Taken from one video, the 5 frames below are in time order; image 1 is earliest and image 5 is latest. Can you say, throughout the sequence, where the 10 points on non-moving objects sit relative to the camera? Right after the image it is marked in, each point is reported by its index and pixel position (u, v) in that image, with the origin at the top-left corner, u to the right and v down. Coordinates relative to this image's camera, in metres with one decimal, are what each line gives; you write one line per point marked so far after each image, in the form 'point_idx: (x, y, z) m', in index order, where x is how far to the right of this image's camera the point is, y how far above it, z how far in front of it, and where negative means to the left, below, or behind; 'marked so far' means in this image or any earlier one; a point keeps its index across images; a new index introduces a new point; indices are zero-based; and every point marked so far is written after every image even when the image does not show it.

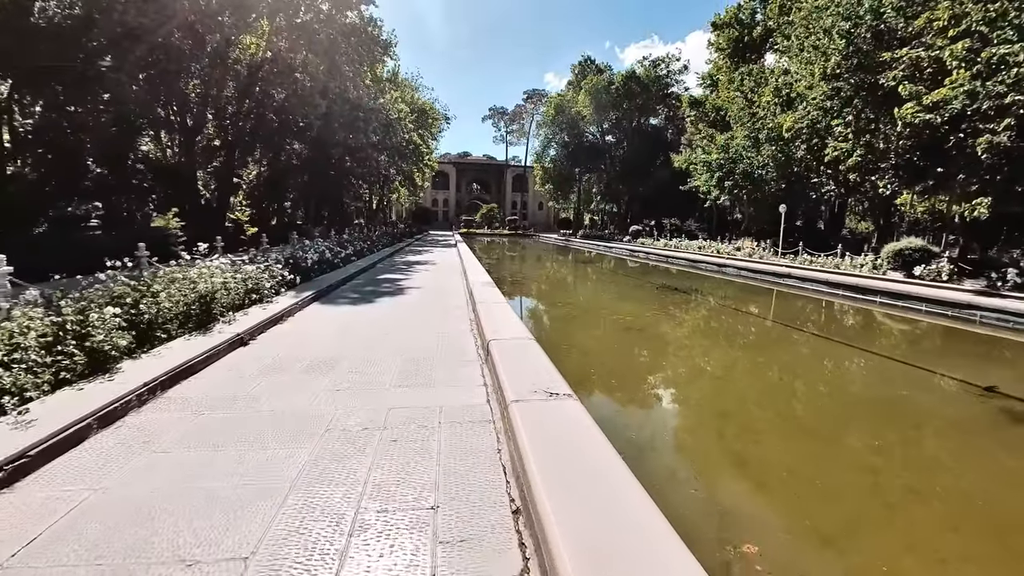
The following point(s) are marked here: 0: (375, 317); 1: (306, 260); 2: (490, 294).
0: (-1.4, -0.3, +5.2) m
1: (-3.1, +0.4, +7.5) m
2: (-0.2, -0.1, +5.8) m
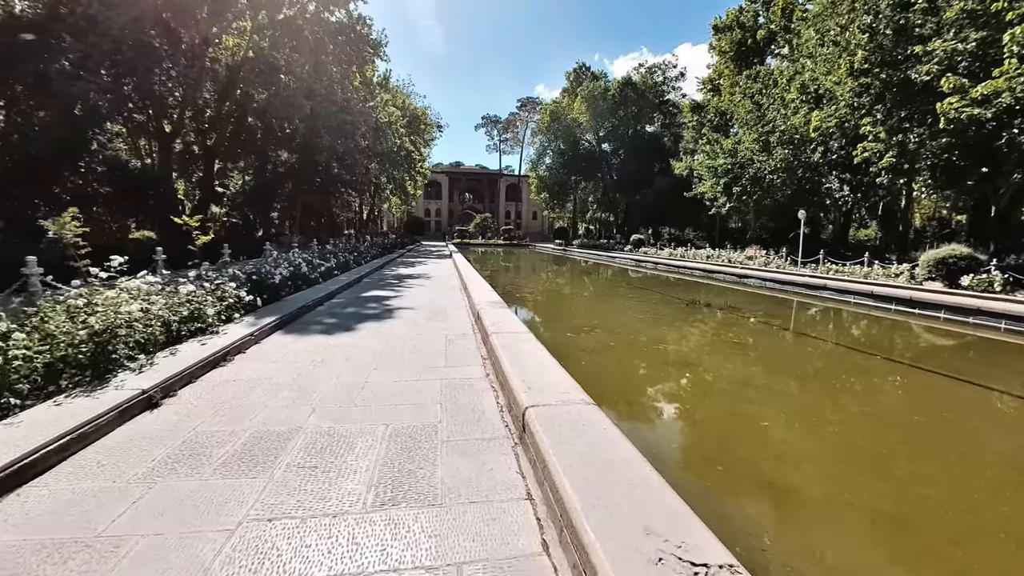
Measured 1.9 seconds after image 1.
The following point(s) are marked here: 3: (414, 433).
0: (-1.2, -0.5, +3.9) m
1: (-2.9, +0.2, +6.2) m
2: (0.0, -0.3, +4.5) m
3: (-0.4, -0.7, +2.3) m
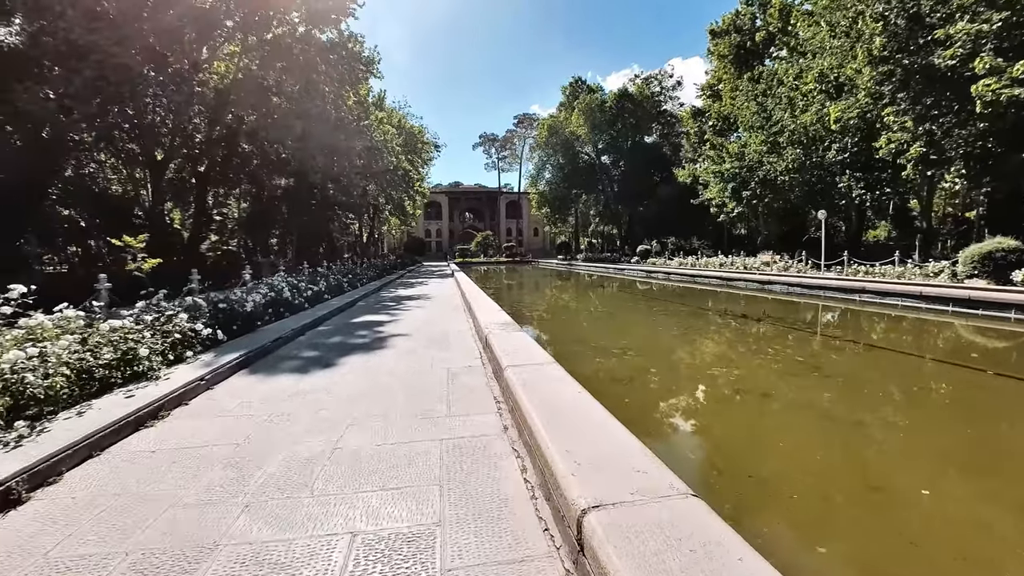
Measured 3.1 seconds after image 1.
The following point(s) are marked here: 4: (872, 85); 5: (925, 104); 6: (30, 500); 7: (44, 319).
0: (-1.1, -0.7, +3.0) m
1: (-2.8, -0.1, +5.4) m
2: (+0.1, -0.4, +3.6) m
3: (-0.3, -0.8, +1.4) m
4: (+8.9, +5.0, +12.5) m
5: (+9.4, +4.2, +11.5) m
6: (-1.8, -0.8, +1.9) m
7: (-2.8, -0.2, +3.1) m
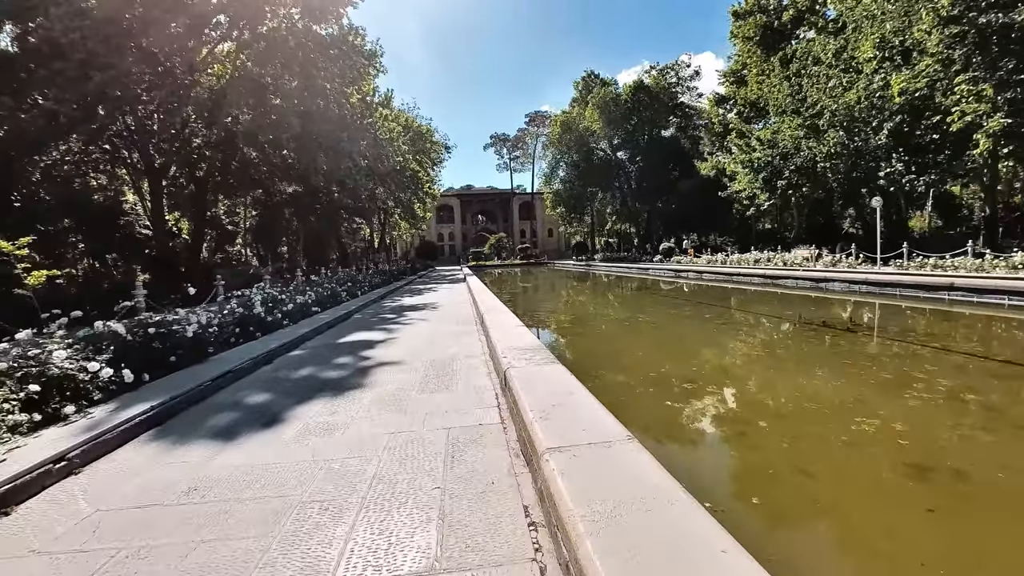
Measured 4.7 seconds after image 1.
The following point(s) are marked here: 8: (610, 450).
0: (-0.9, -0.8, +1.8) m
1: (-2.6, -0.3, +4.1) m
2: (+0.3, -0.5, +2.3) m
3: (-0.2, -0.8, +0.2) m
4: (+9.1, +5.1, +11.0) m
5: (+9.6, +4.3, +9.9) m
6: (-1.7, -0.9, +0.7) m
7: (-2.7, -0.3, +1.9) m
8: (+0.3, -0.5, +1.8) m
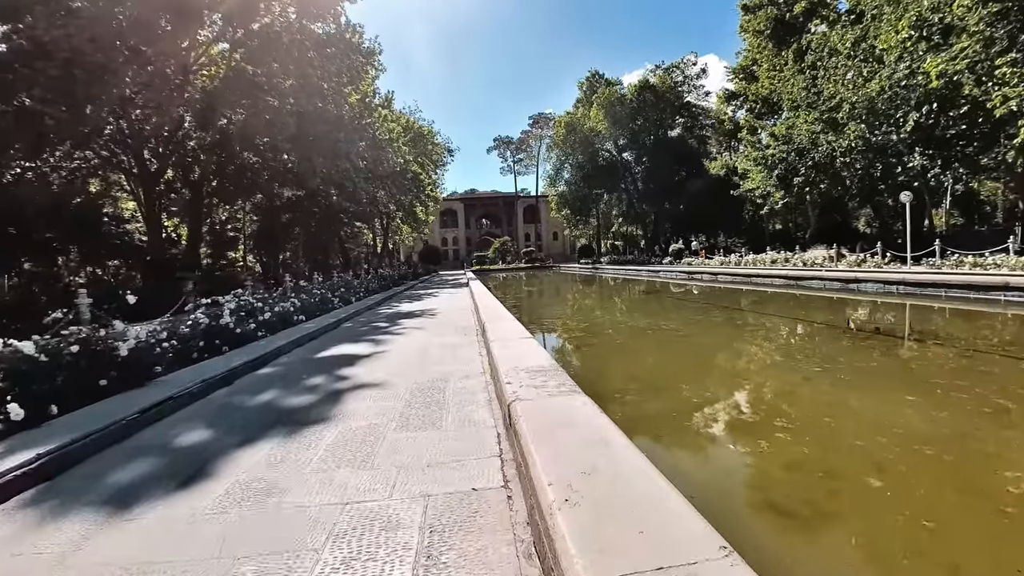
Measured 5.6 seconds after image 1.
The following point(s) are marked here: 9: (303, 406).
0: (-0.9, -0.8, +1.1) m
1: (-2.6, -0.3, +3.5) m
2: (+0.3, -0.5, +1.6) m
3: (-0.2, -0.8, -0.6) m
4: (+9.2, +5.1, +10.2) m
5: (+9.7, +4.3, +9.2) m
6: (-1.7, -0.9, 0.0) m
7: (-2.6, -0.4, +1.2) m
8: (+0.3, -0.6, +1.1) m
9: (-1.1, -0.7, +2.8) m
